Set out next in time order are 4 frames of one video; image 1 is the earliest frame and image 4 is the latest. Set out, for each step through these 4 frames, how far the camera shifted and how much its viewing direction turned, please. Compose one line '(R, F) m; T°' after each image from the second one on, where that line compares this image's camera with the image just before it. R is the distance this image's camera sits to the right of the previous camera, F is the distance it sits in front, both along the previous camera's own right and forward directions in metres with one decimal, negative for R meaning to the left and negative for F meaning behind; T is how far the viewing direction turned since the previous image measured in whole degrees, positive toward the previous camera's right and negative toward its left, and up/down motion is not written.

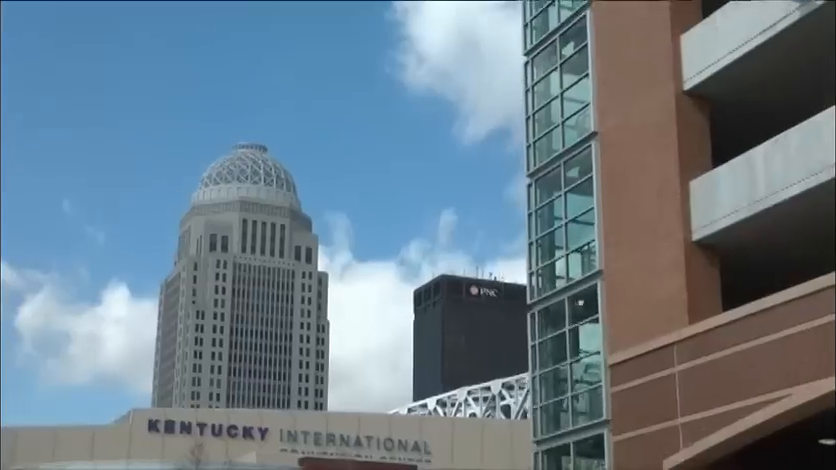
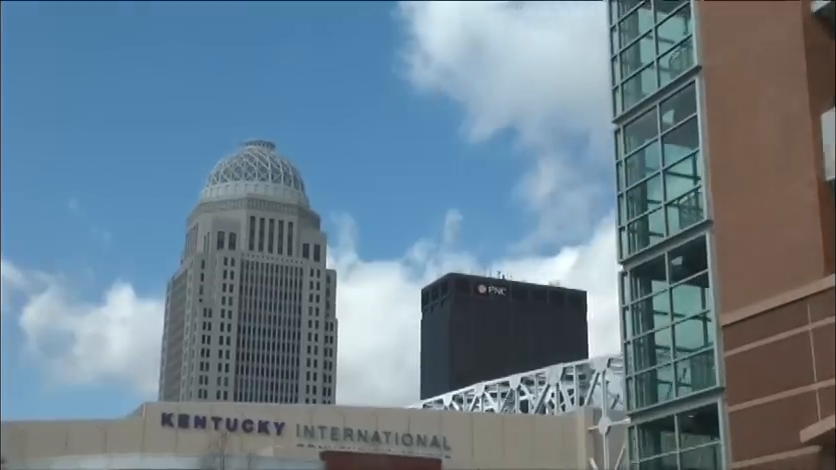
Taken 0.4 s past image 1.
(-1.0, +1.9) m; 0°
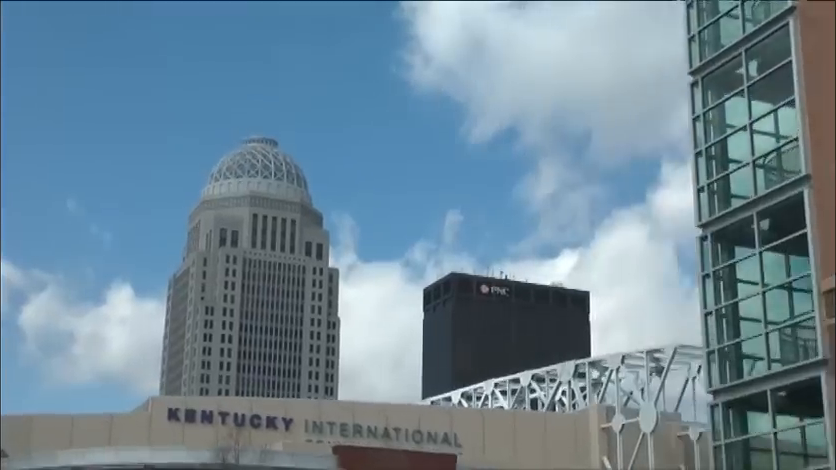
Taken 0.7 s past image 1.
(-0.7, +1.4) m; 0°
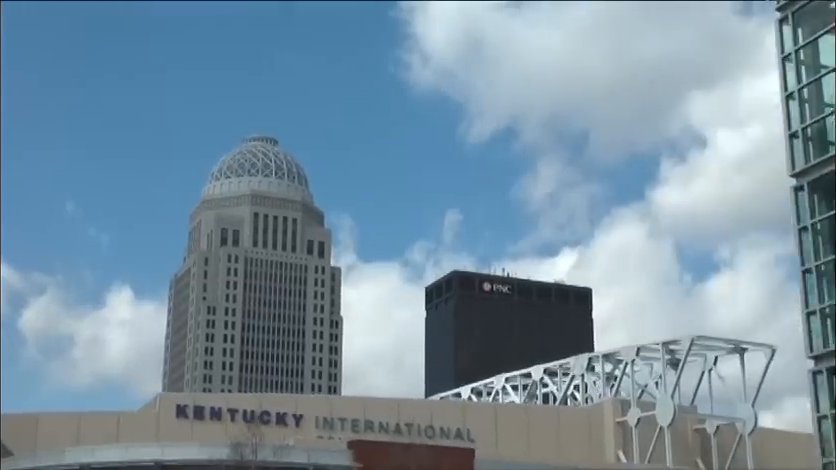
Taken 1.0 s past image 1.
(-0.7, +1.4) m; 0°
